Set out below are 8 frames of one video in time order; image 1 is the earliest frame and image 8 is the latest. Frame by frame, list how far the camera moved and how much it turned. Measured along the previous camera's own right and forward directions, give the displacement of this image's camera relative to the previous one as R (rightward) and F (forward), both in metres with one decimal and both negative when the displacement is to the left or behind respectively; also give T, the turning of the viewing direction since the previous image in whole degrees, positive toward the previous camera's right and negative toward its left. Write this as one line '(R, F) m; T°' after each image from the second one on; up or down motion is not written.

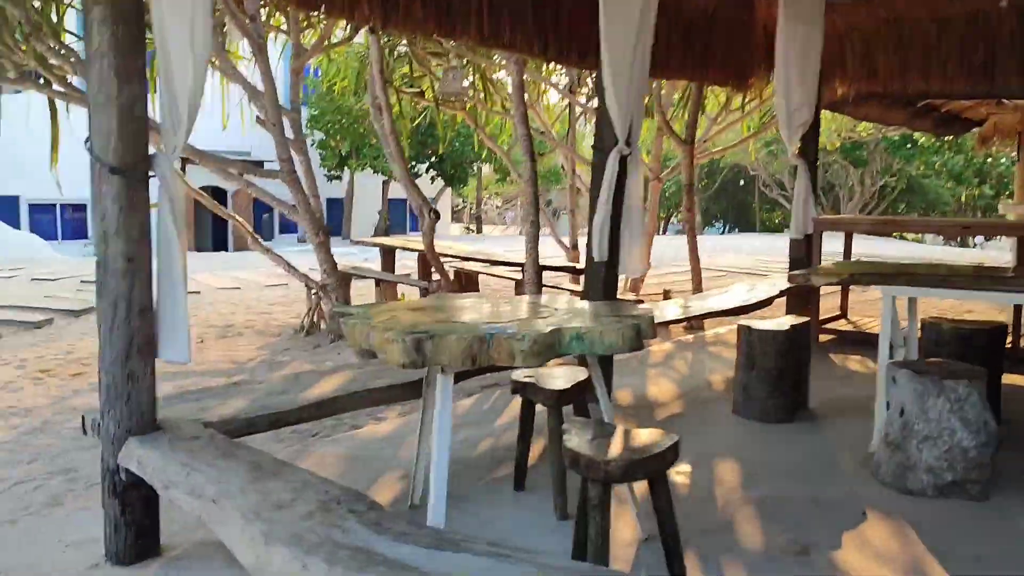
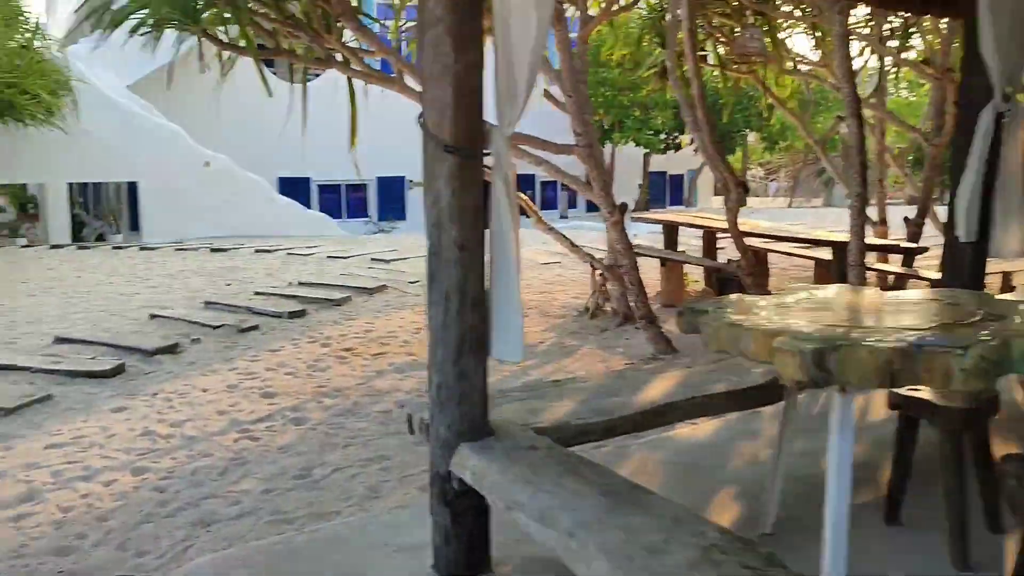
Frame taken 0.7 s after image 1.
(-0.3, +0.3) m; -16°
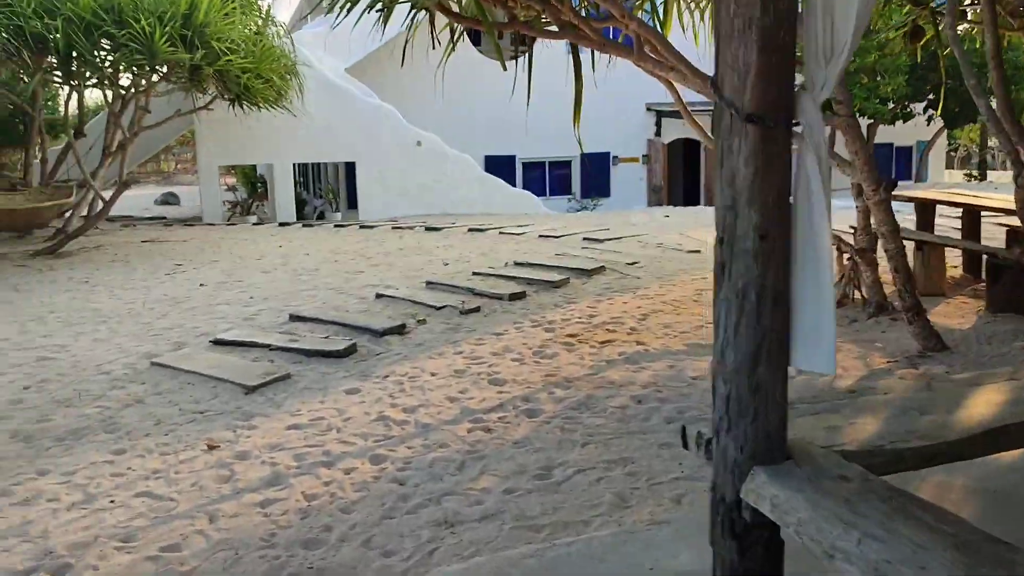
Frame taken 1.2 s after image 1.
(-0.2, +0.2) m; -12°
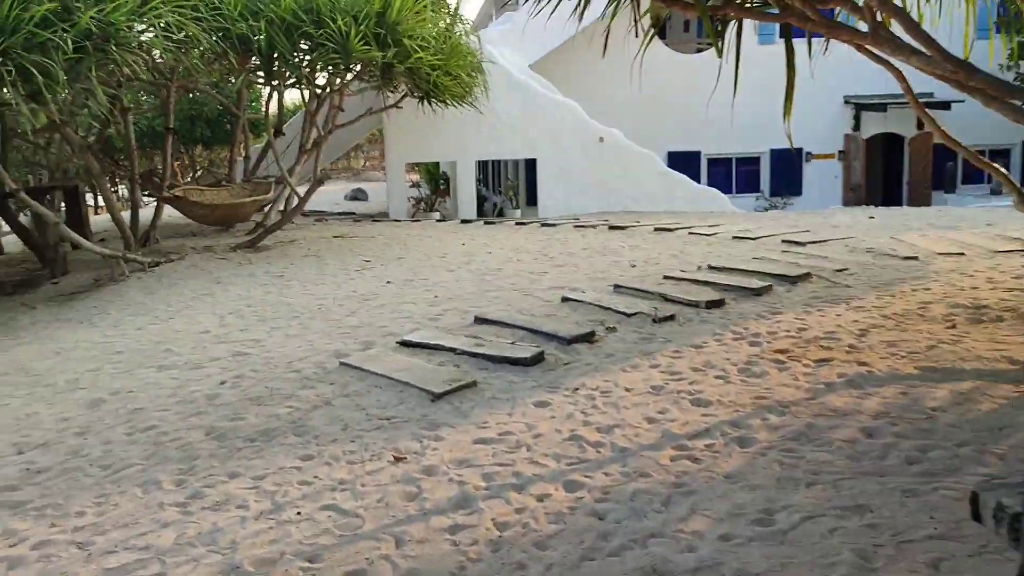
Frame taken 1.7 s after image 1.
(-0.1, +0.3) m; -11°
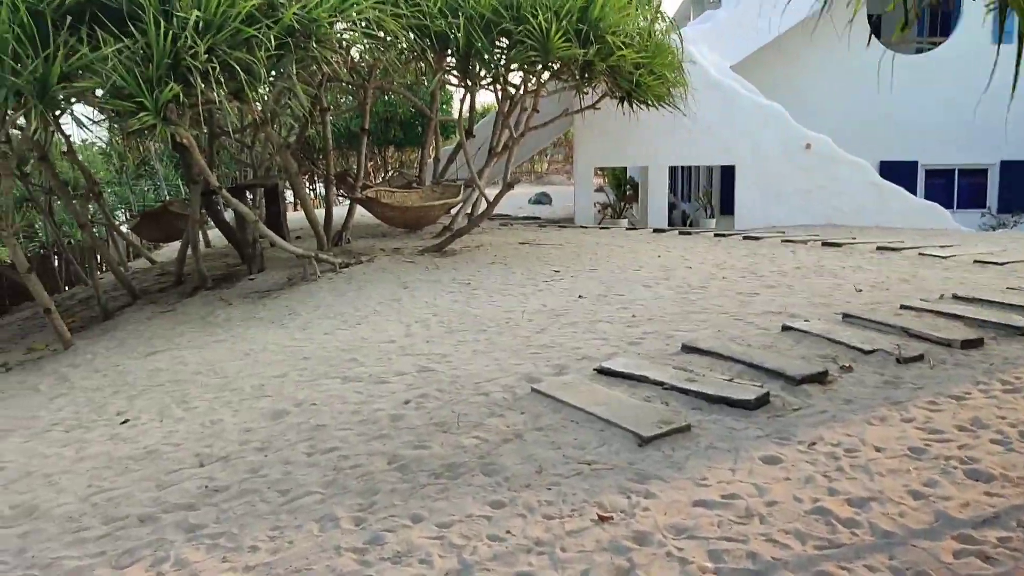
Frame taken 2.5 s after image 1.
(-0.2, +0.4) m; -11°
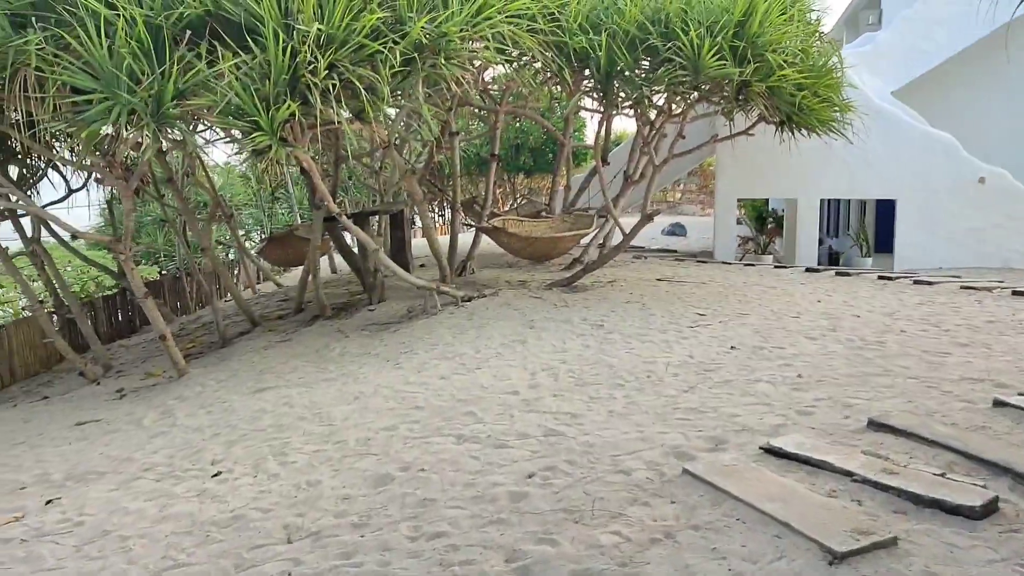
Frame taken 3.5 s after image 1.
(-0.1, +0.5) m; -8°
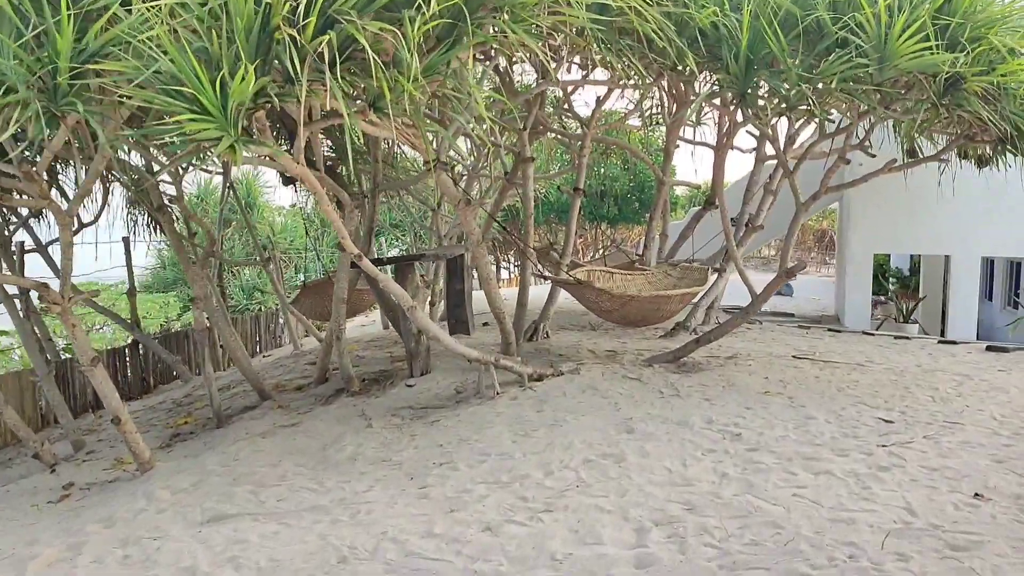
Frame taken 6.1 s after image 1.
(-0.1, +1.6) m; -5°
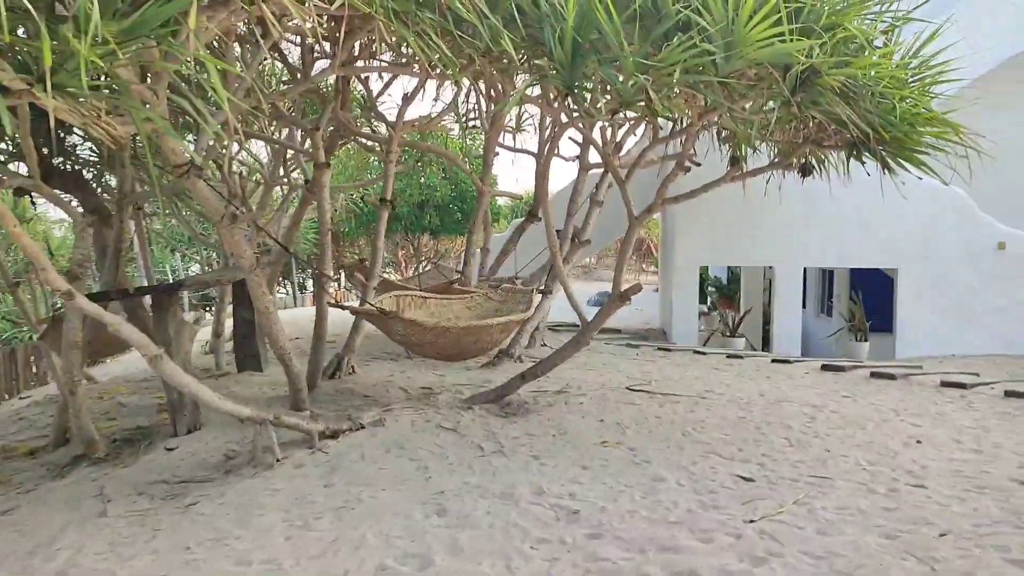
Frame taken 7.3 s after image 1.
(+0.2, +0.8) m; +11°
